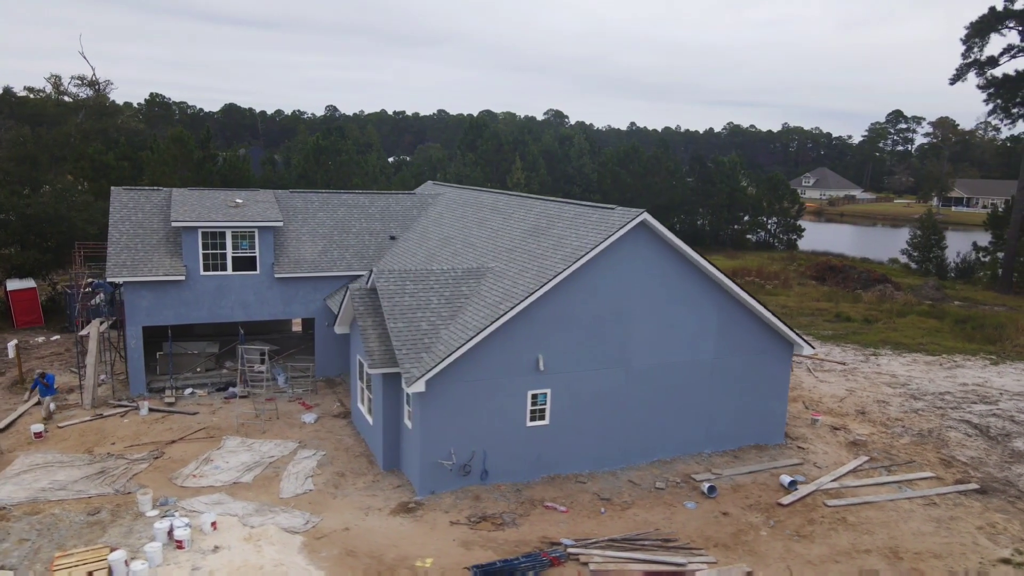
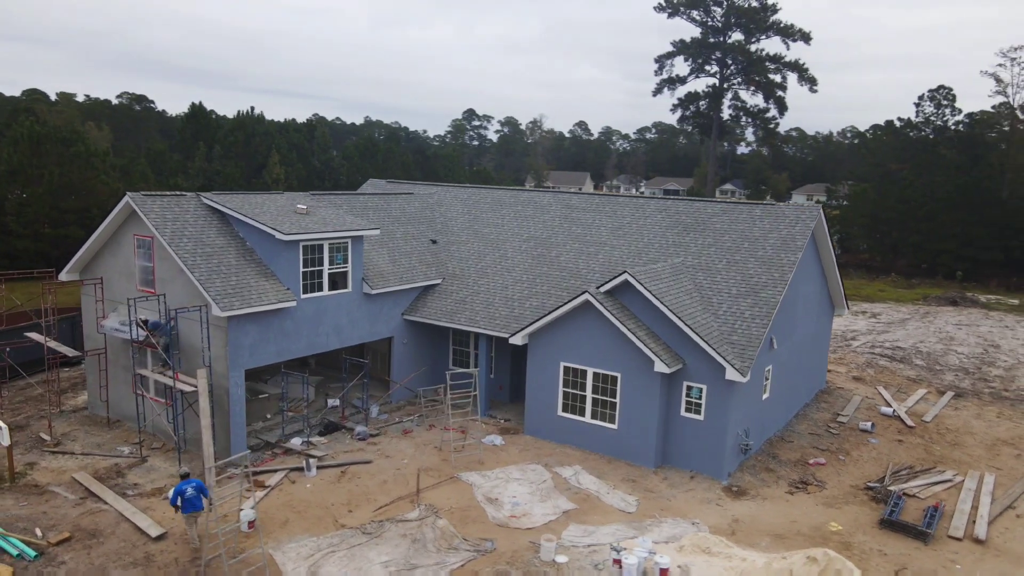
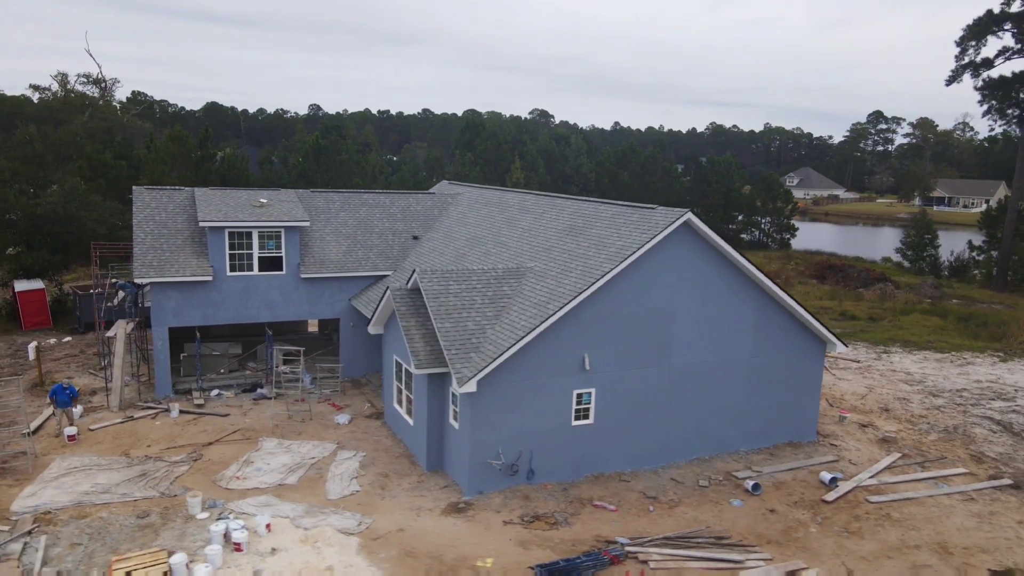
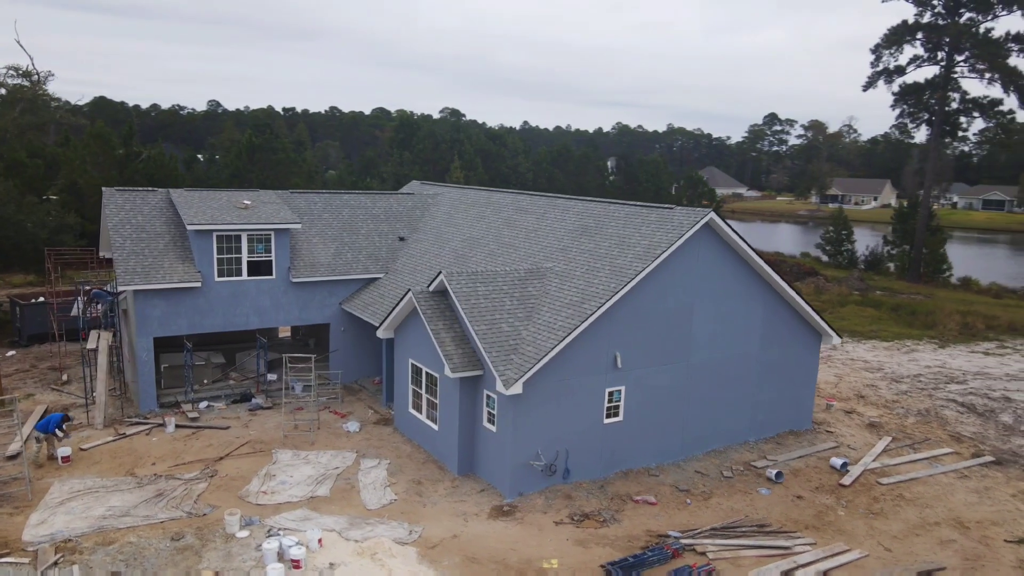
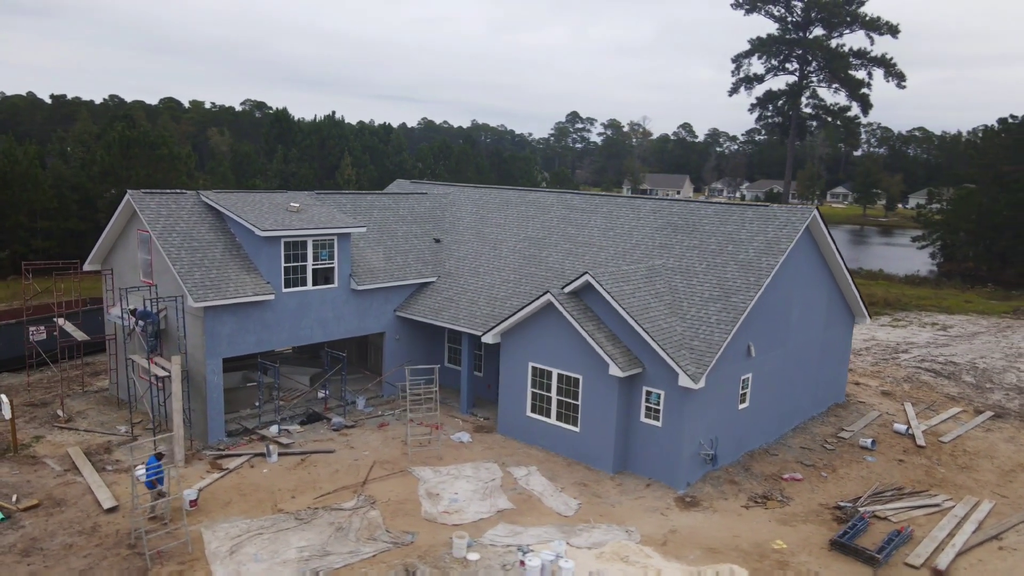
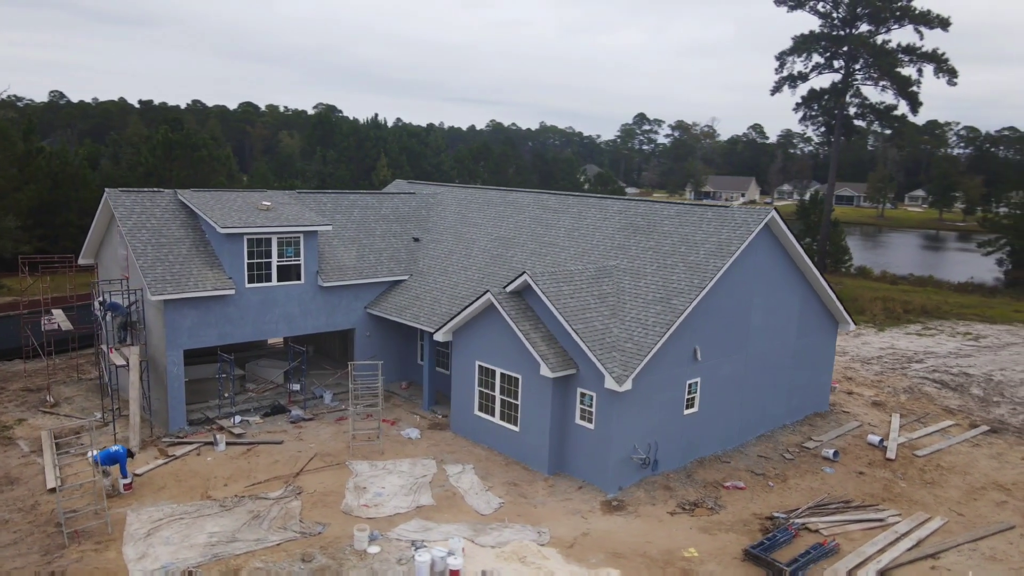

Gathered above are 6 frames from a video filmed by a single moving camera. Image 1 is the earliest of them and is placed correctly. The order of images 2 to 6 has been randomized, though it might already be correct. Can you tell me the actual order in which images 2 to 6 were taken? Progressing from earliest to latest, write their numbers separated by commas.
3, 4, 6, 5, 2
